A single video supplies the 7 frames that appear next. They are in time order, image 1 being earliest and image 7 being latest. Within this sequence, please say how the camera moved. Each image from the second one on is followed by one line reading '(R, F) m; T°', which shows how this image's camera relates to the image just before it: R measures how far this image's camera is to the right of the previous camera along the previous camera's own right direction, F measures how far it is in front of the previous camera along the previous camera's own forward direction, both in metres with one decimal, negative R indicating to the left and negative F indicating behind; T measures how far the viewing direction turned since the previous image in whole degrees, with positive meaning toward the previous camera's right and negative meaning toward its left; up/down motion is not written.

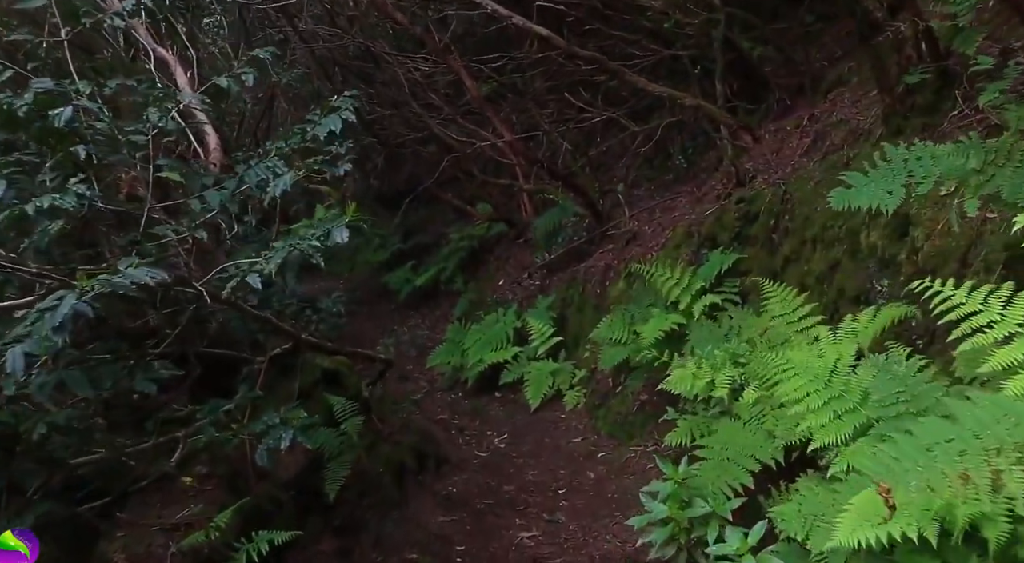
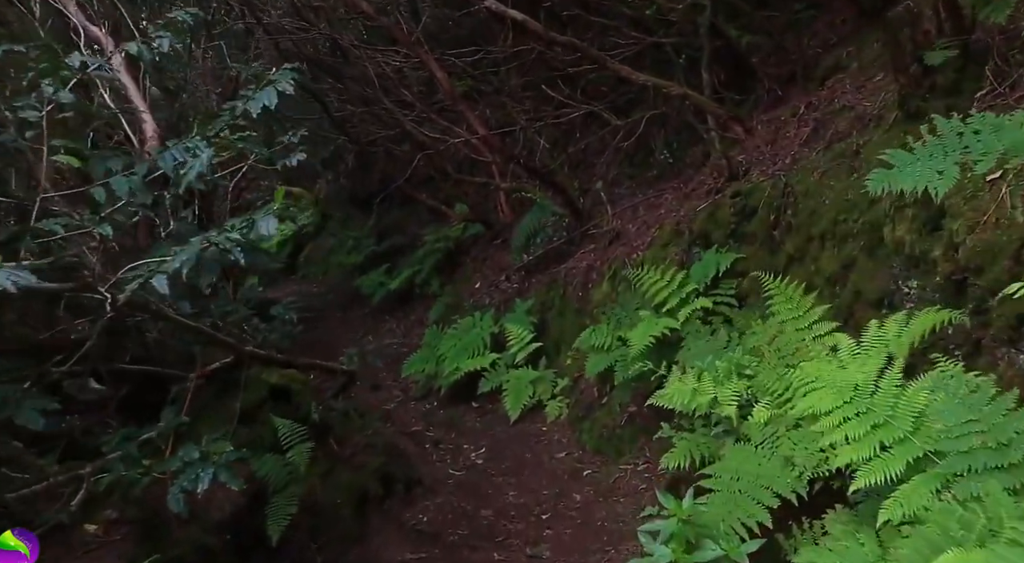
(0.0, +0.6) m; +1°
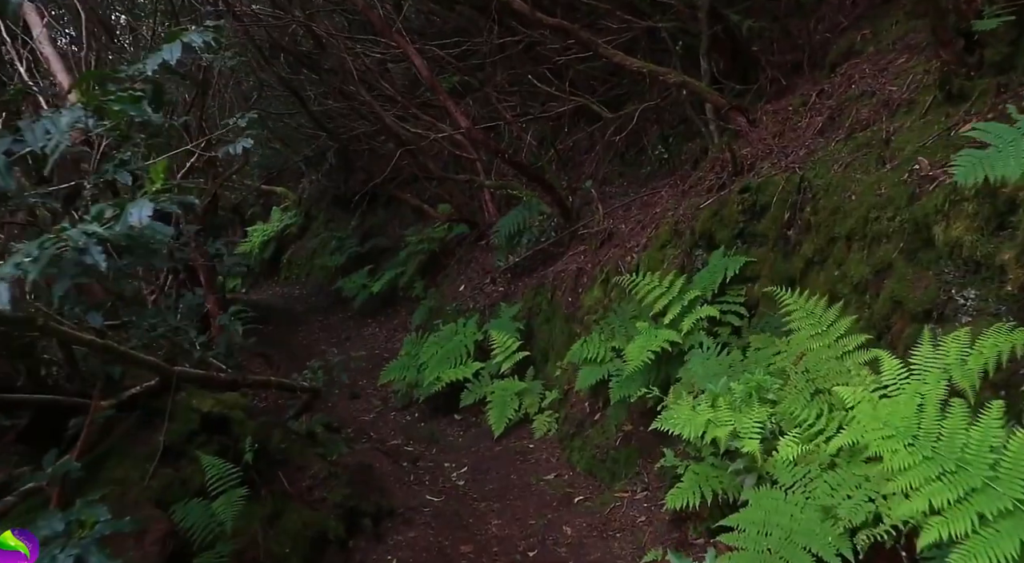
(0.0, +0.6) m; +1°
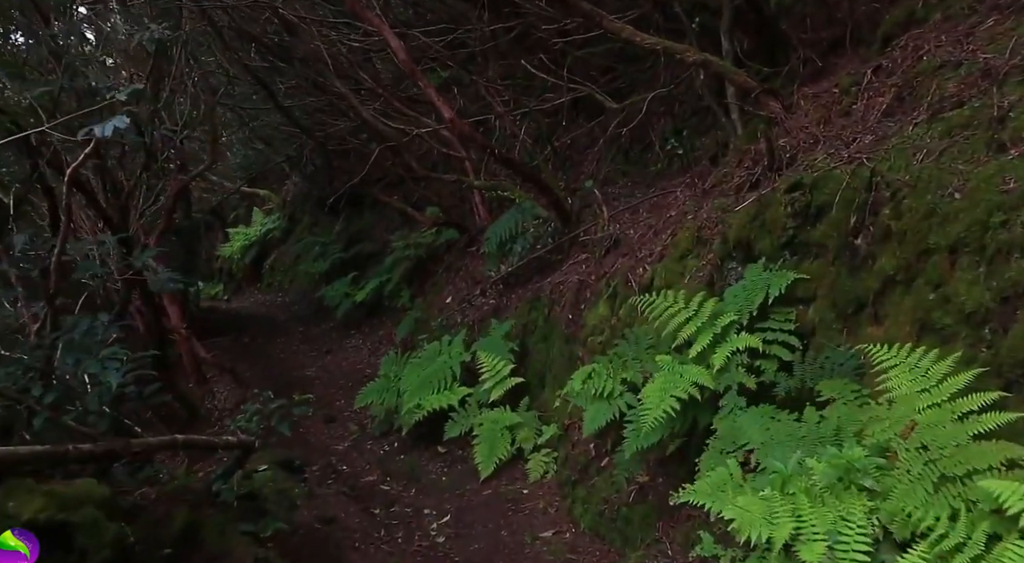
(0.0, +1.1) m; 0°
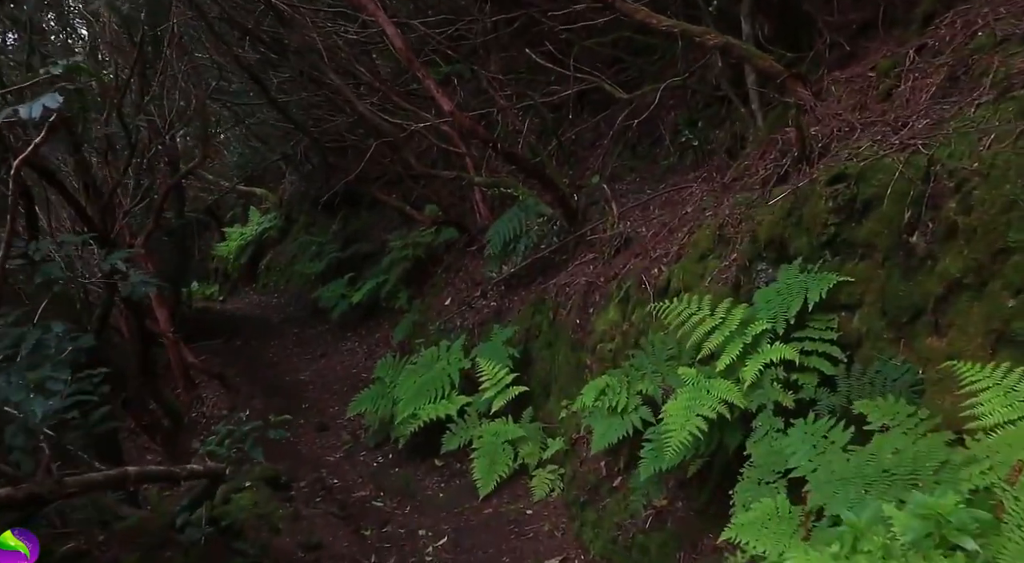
(0.0, +0.5) m; 0°
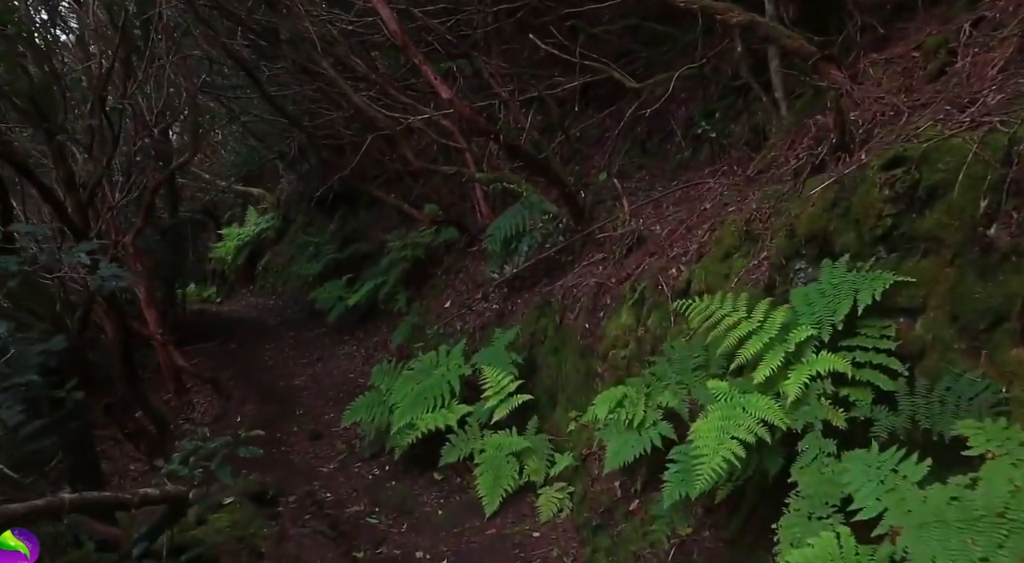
(0.0, +0.5) m; 0°
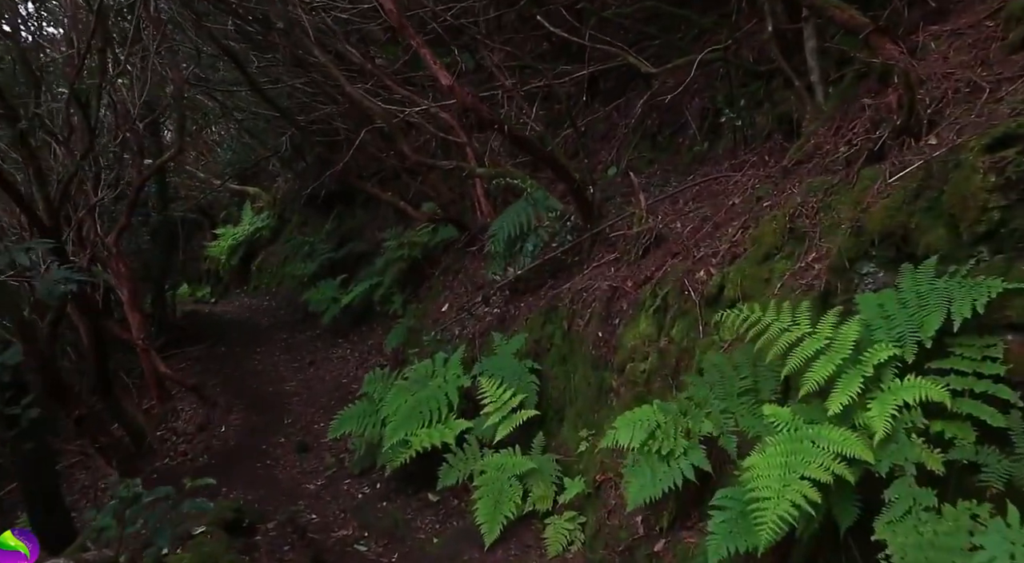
(0.0, +0.6) m; 0°
